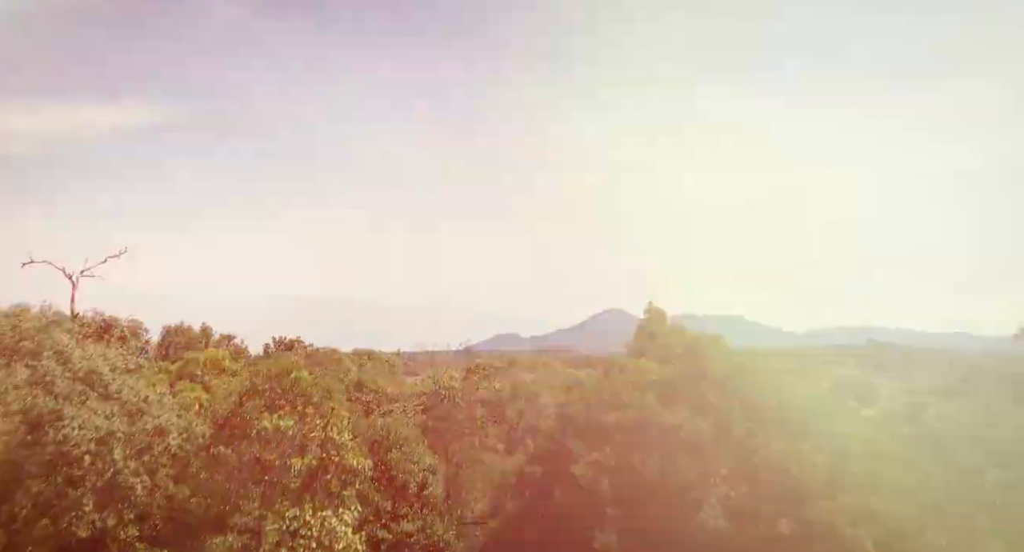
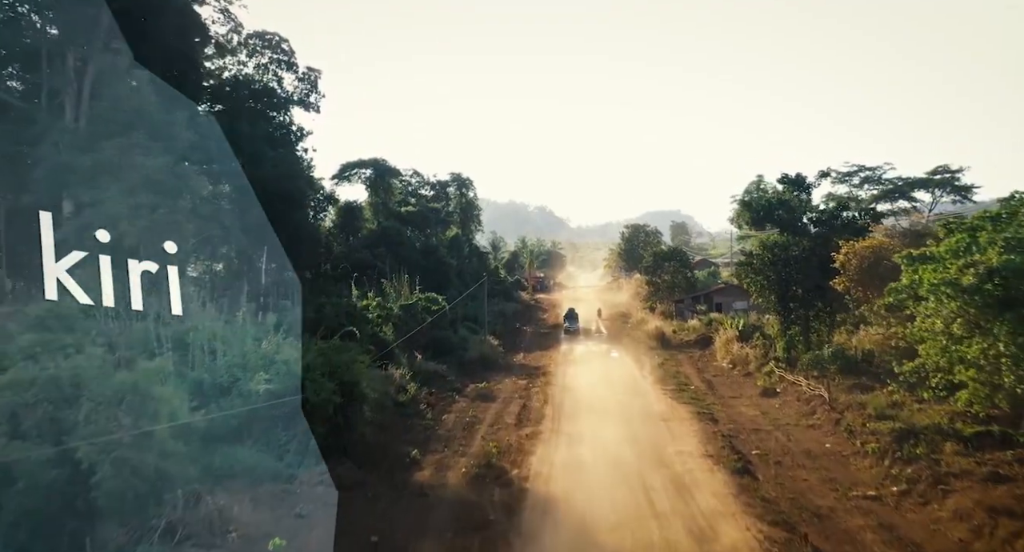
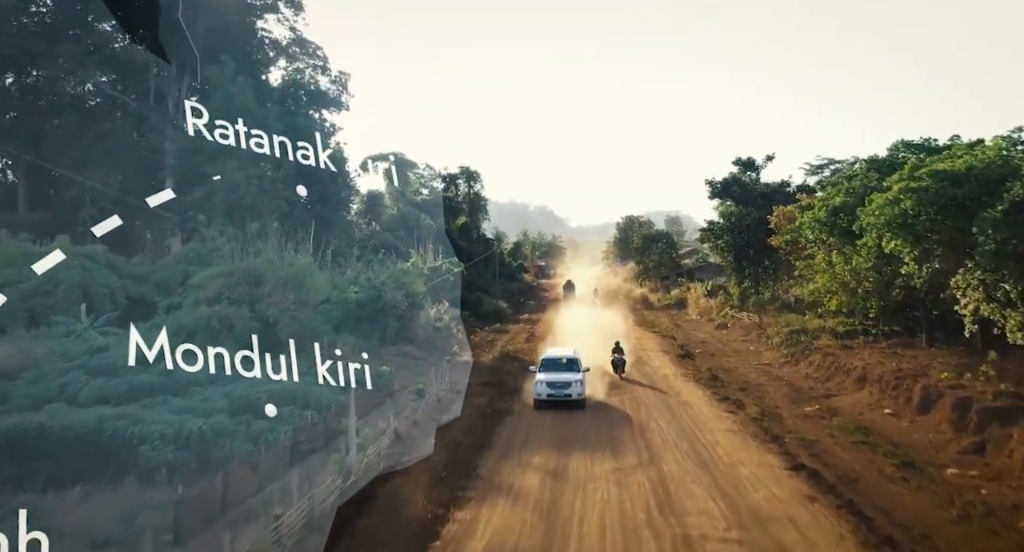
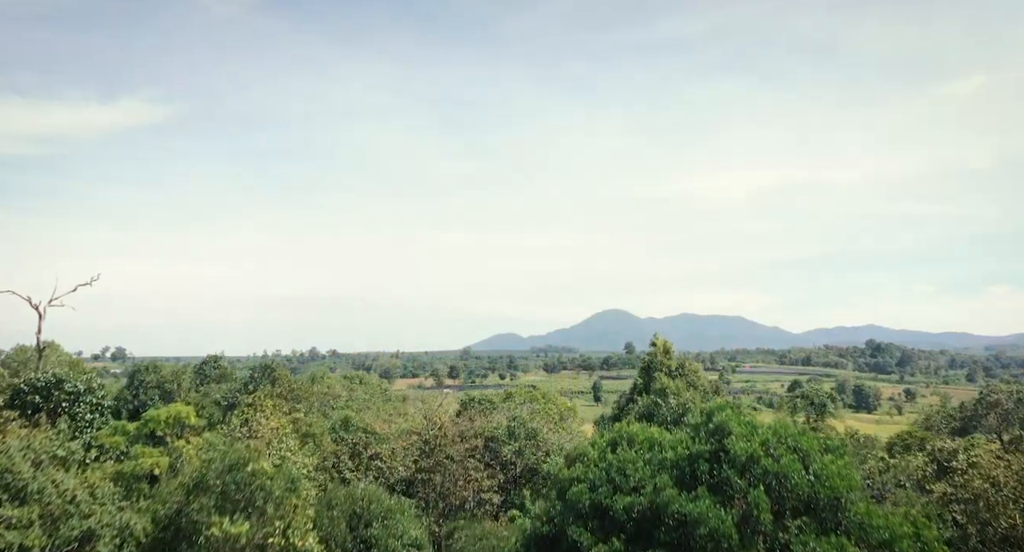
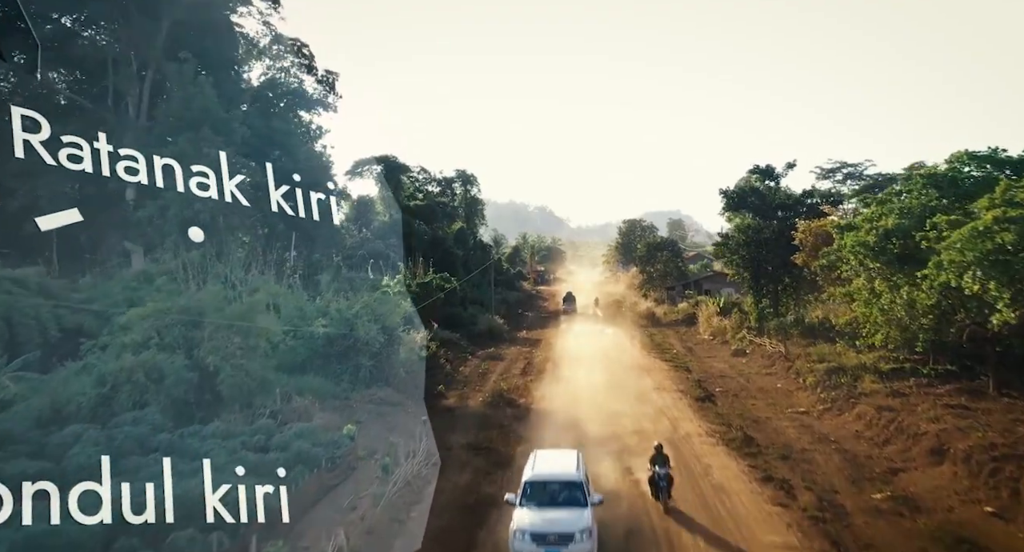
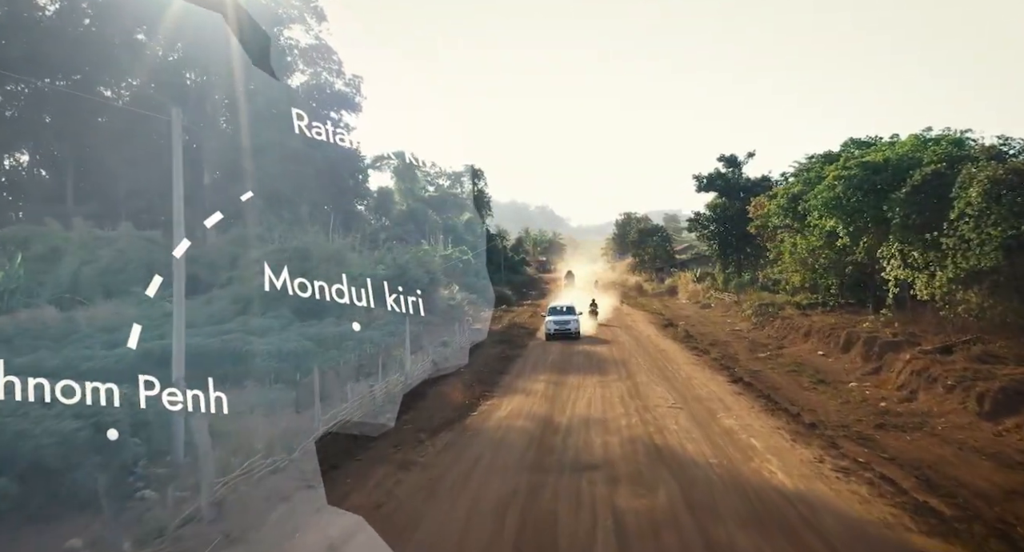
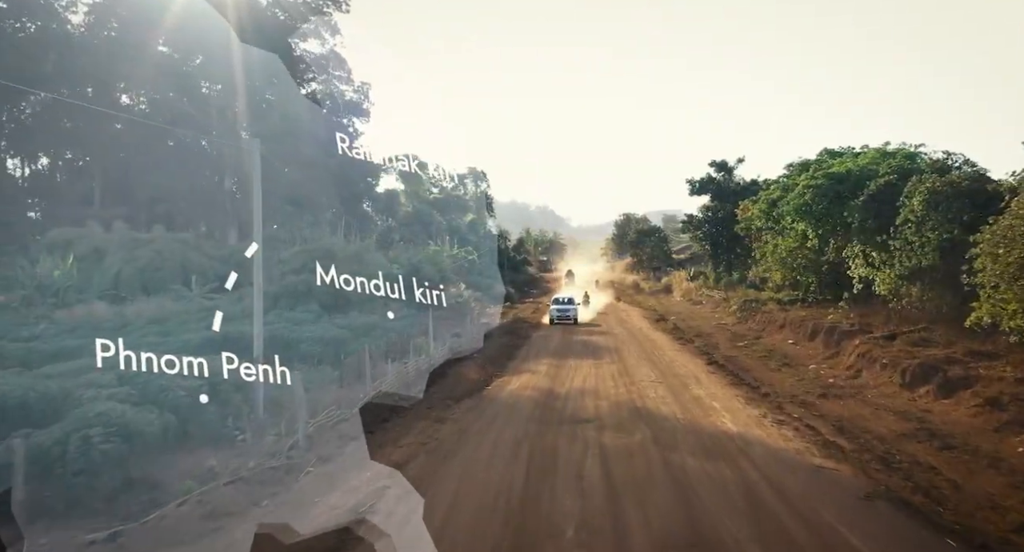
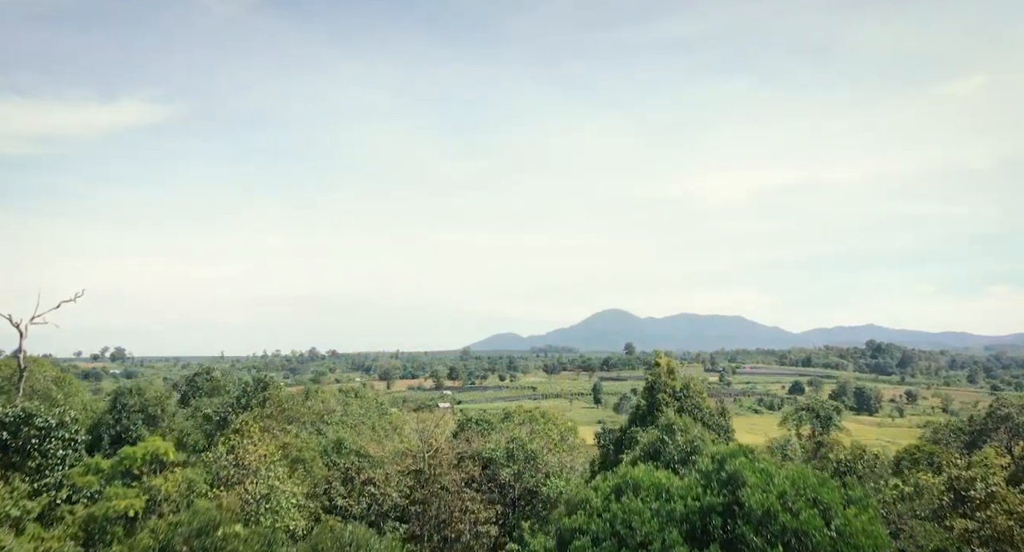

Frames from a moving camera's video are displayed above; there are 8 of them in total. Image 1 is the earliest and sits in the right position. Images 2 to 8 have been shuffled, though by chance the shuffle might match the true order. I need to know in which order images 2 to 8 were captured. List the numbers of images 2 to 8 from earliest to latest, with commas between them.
4, 8, 7, 6, 3, 5, 2
